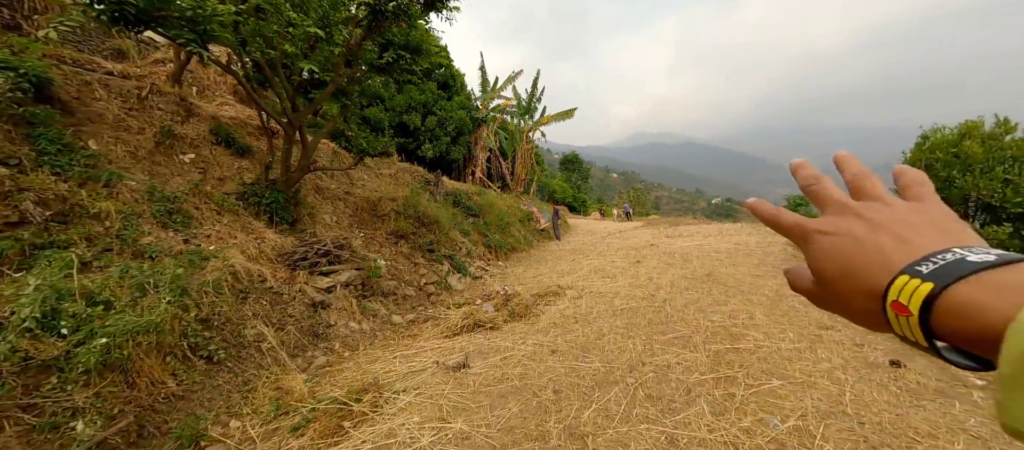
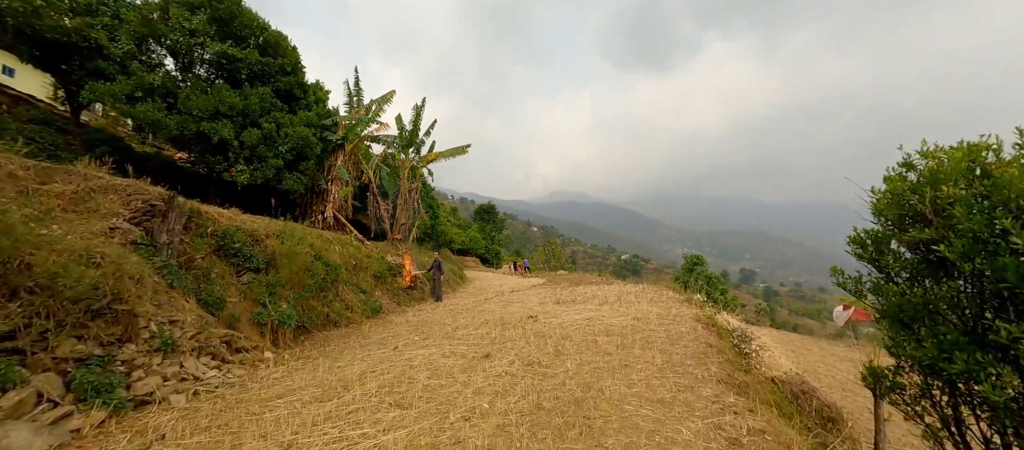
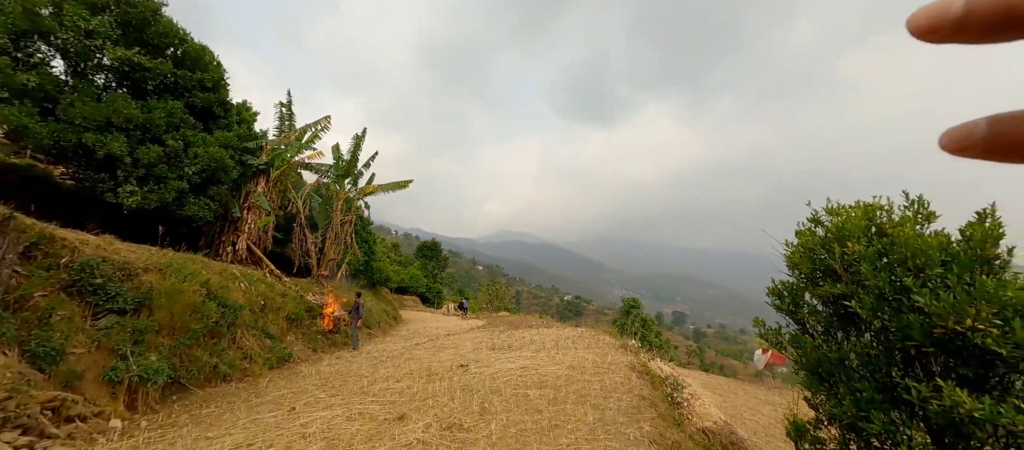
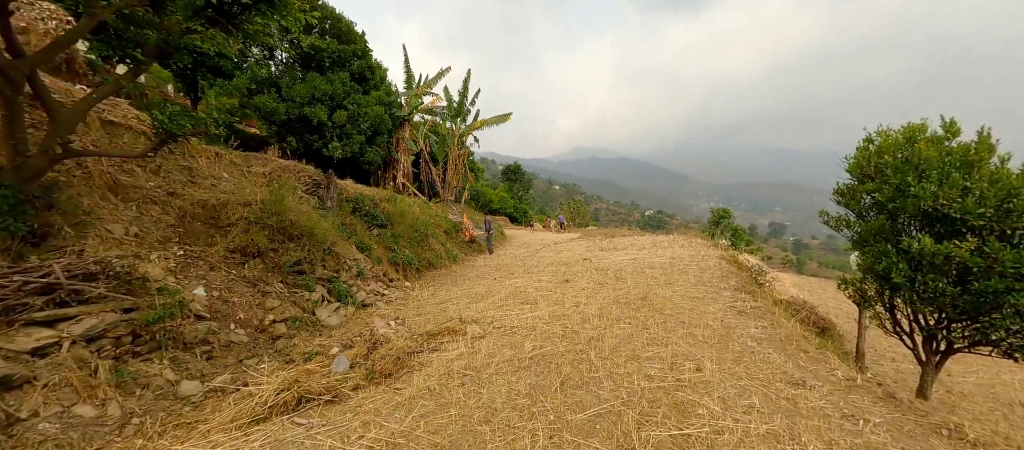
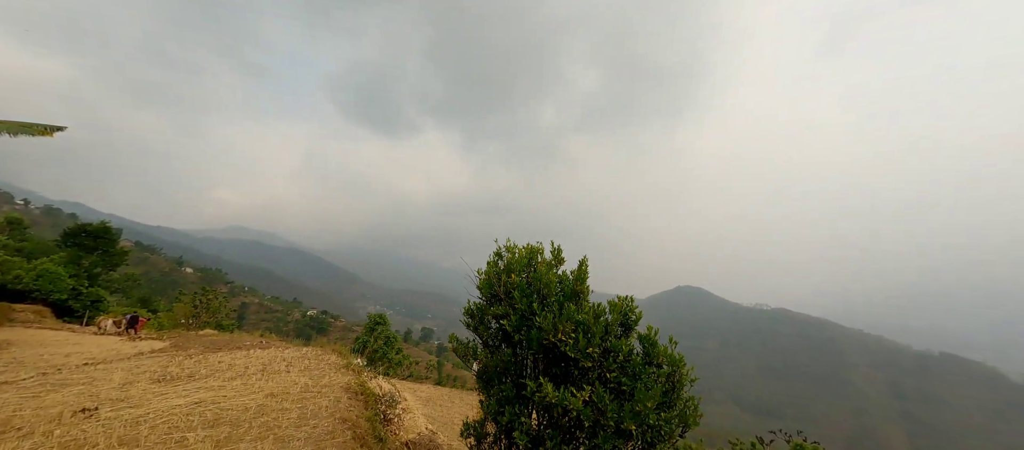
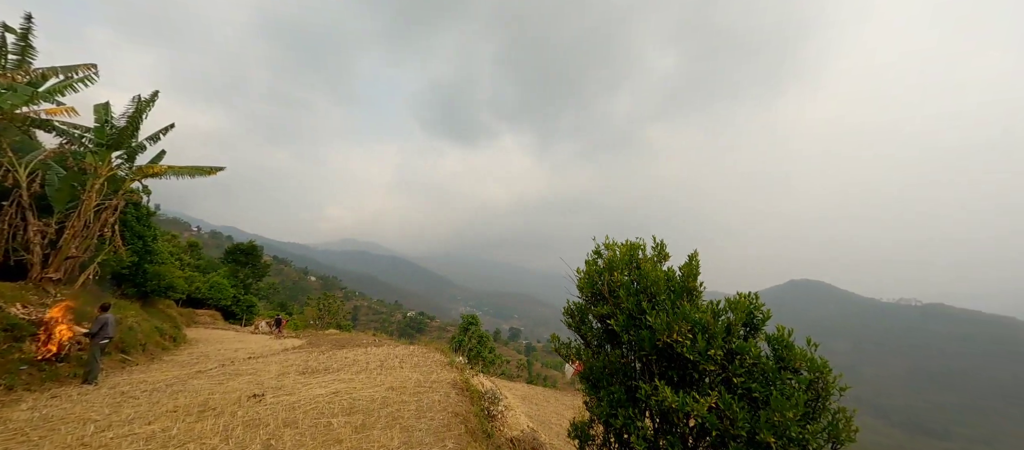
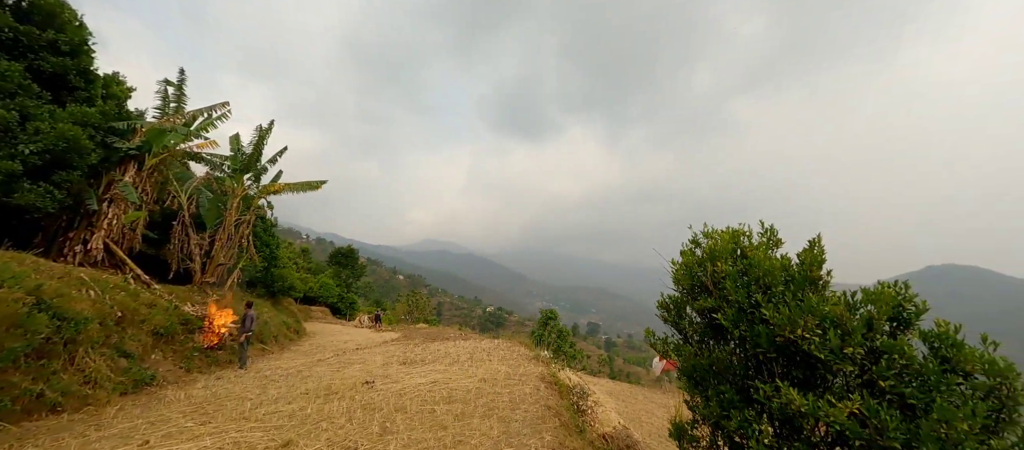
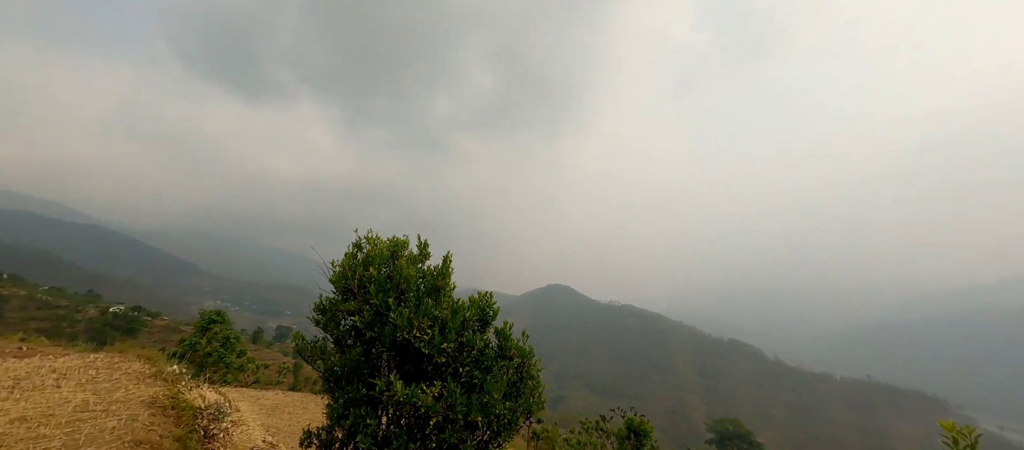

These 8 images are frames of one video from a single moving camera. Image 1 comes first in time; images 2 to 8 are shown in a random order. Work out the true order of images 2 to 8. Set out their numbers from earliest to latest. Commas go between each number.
4, 2, 3, 7, 6, 5, 8
